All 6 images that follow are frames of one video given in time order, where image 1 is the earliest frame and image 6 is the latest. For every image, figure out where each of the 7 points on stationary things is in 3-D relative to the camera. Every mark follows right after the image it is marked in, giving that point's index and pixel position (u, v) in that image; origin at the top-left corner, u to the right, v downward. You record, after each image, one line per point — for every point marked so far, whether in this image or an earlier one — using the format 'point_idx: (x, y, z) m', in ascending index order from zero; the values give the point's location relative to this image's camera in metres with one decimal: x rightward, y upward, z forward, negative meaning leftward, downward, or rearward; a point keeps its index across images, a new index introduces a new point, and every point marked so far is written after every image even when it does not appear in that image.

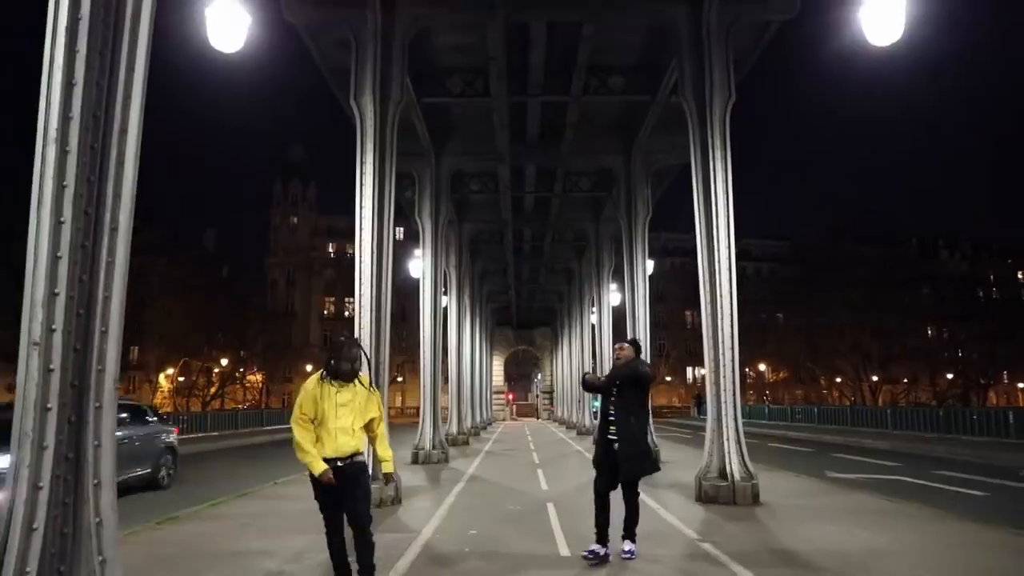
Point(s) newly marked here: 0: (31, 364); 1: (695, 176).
0: (-2.5, -0.4, +4.5) m
1: (+3.3, +2.0, +15.1) m
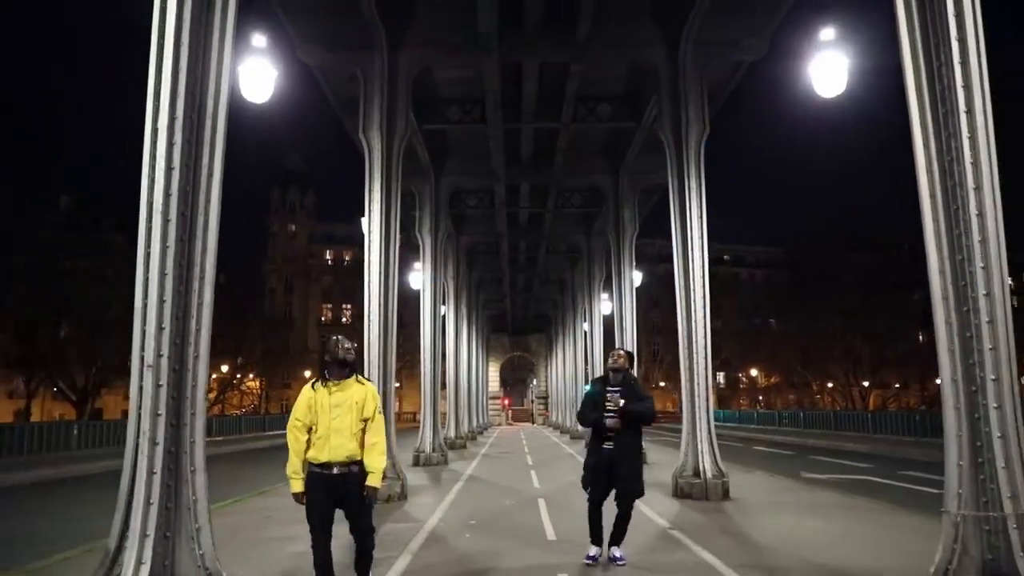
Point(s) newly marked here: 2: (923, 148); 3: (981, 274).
0: (-2.5, -0.7, +5.9) m
1: (+3.2, +1.7, +16.7) m
2: (+3.2, +1.1, +6.7) m
3: (+3.4, +0.1, +6.2) m
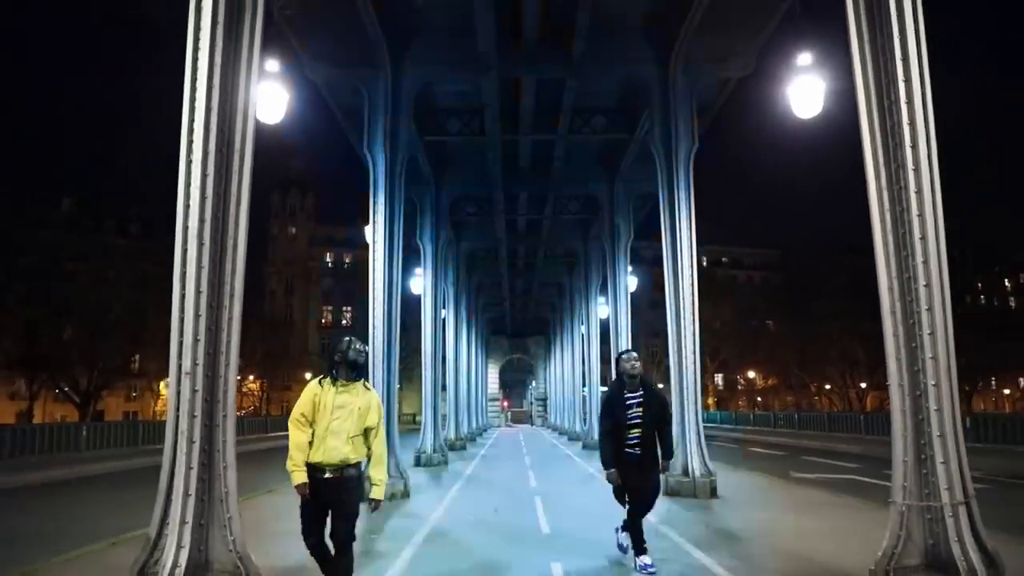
0: (-2.6, -0.8, +6.7) m
1: (+3.1, +1.6, +17.4) m
2: (+3.2, +1.0, +7.5) m
3: (+3.3, 0.0, +6.9) m
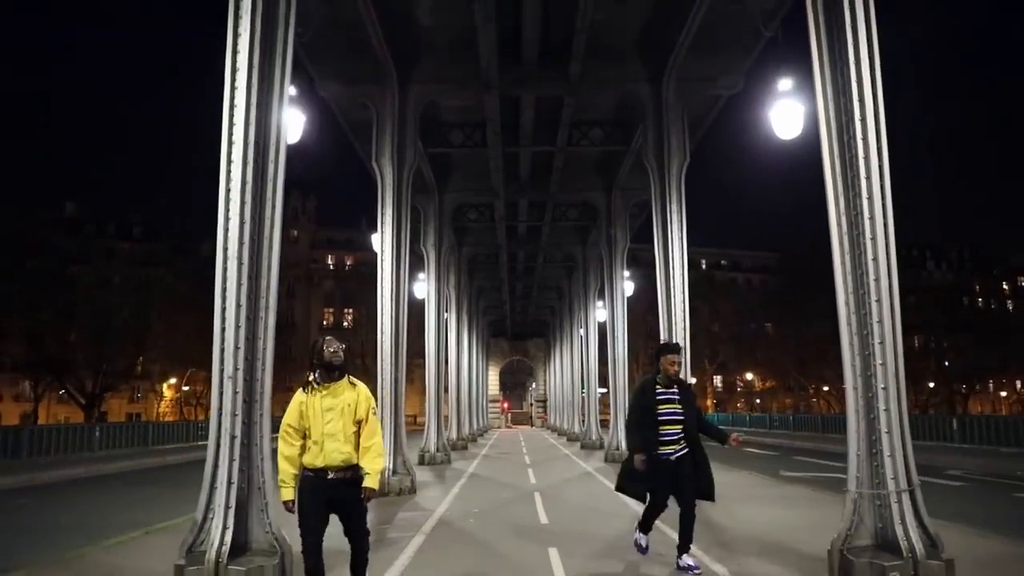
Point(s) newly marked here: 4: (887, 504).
0: (-2.6, -0.9, +7.6) m
1: (+3.1, +1.4, +18.4) m
2: (+3.2, +0.8, +8.4) m
3: (+3.4, -0.2, +7.9) m
4: (+3.3, -1.9, +7.5) m
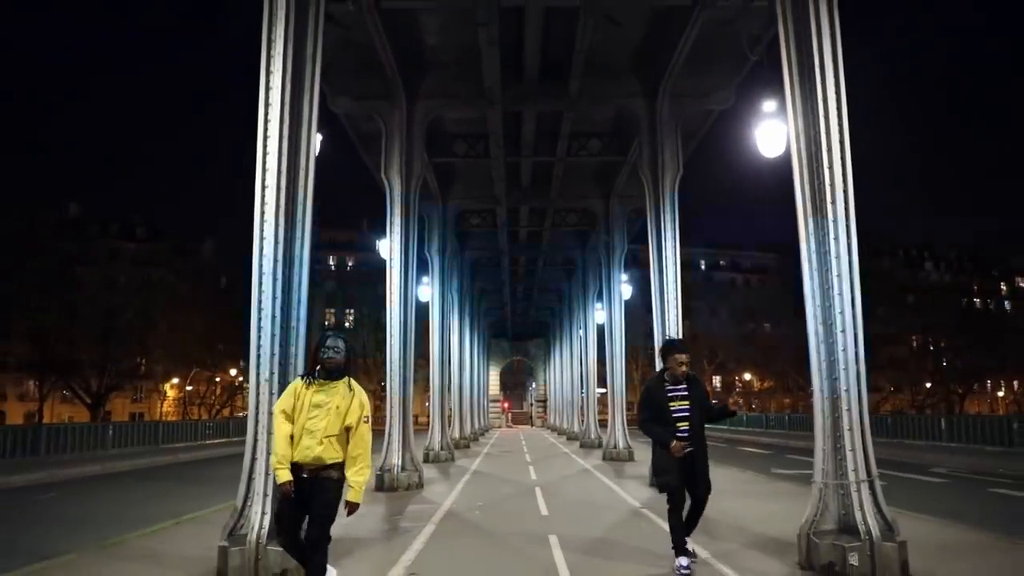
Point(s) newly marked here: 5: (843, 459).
0: (-2.5, -1.0, +8.6) m
1: (+3.2, +1.3, +19.3) m
2: (+3.2, +0.7, +9.4) m
3: (+3.4, -0.3, +8.8) m
4: (+3.4, -2.1, +8.5) m
5: (+3.4, -1.7, +8.6) m
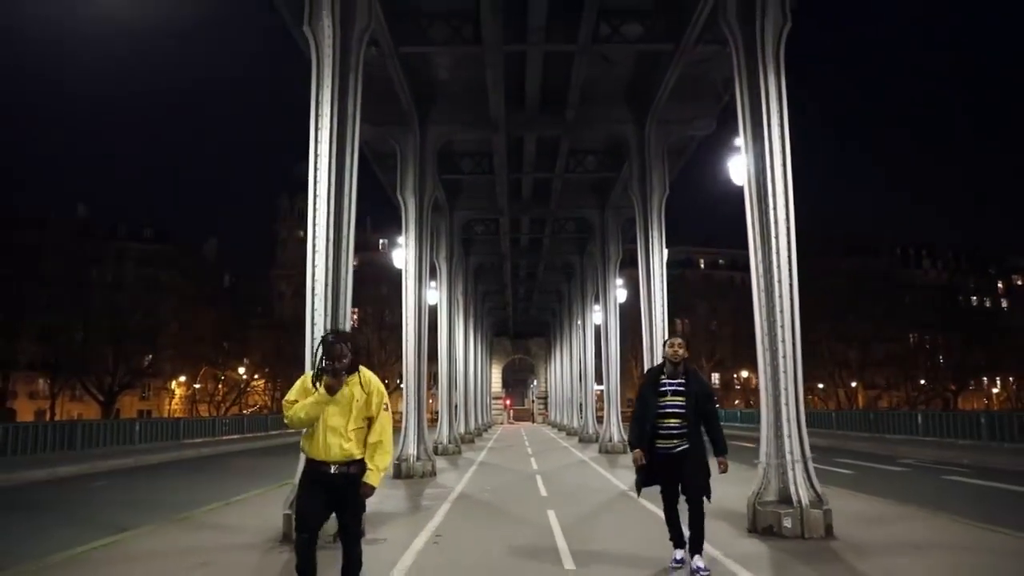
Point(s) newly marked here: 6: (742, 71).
0: (-2.5, -1.3, +10.7) m
1: (+3.2, +1.1, +21.4) m
2: (+3.3, +0.4, +11.5) m
3: (+3.5, -0.5, +10.9) m
4: (+3.4, -2.3, +10.6) m
5: (+3.4, -2.0, +10.7) m
6: (+3.3, +3.1, +12.2) m
